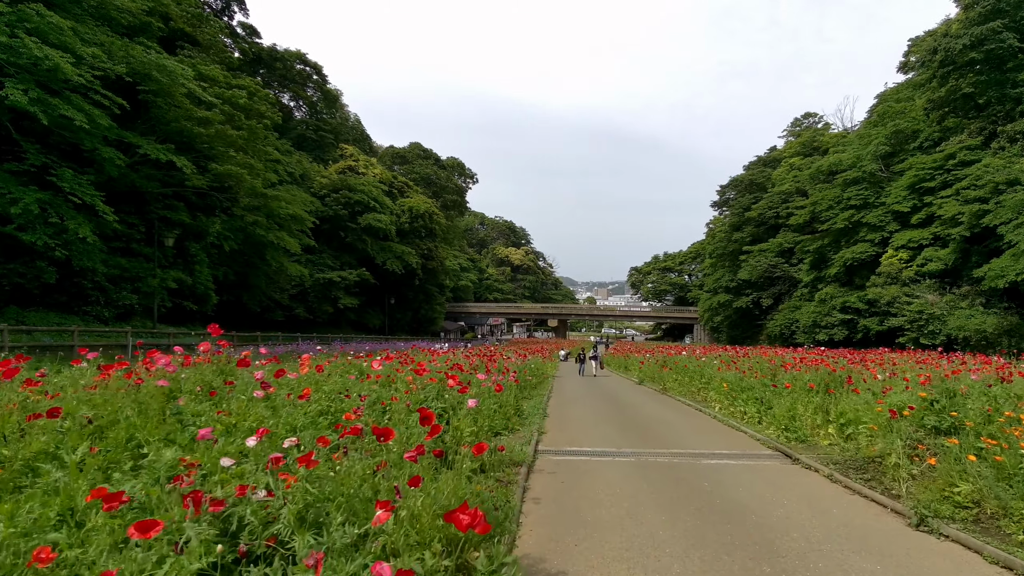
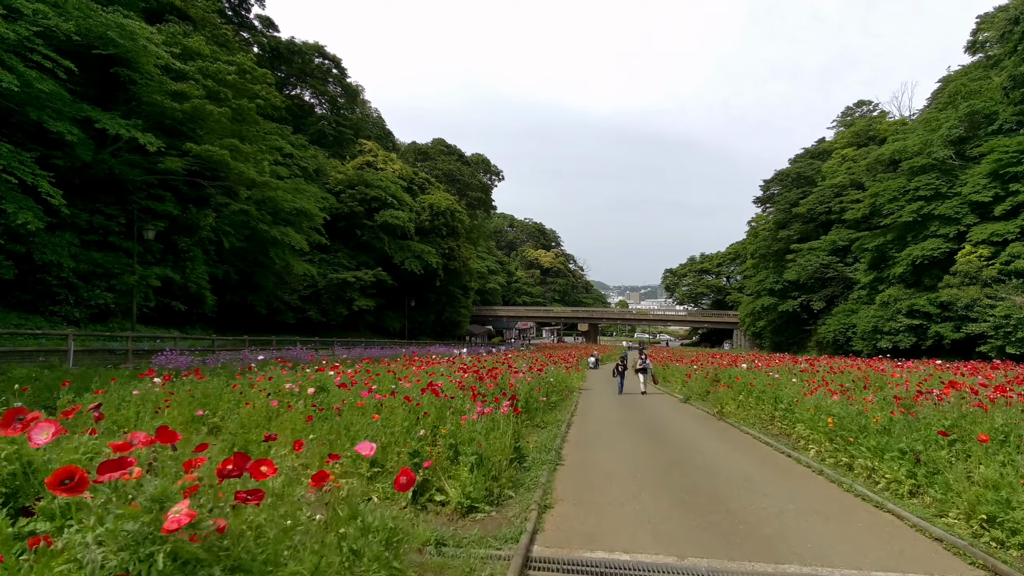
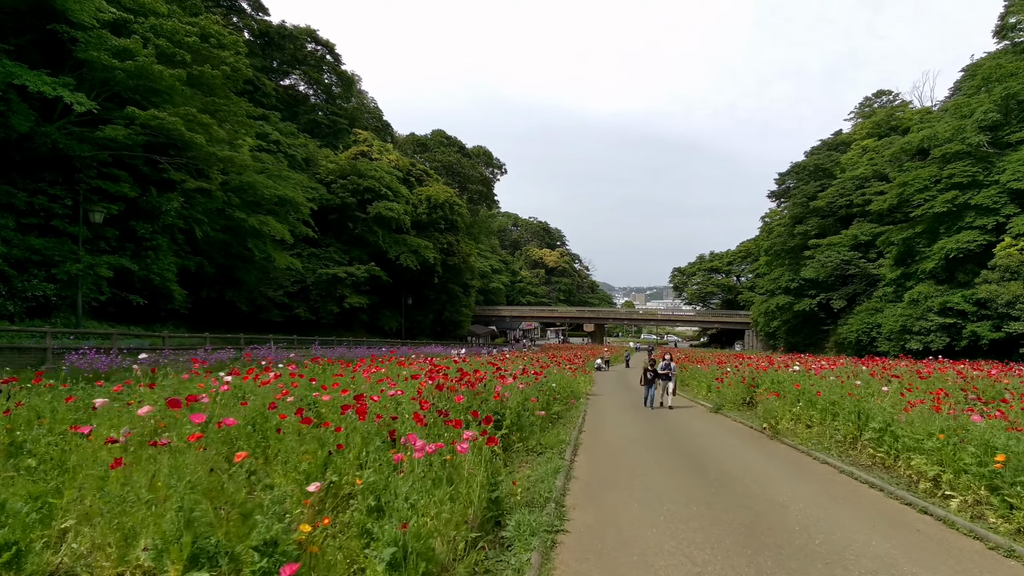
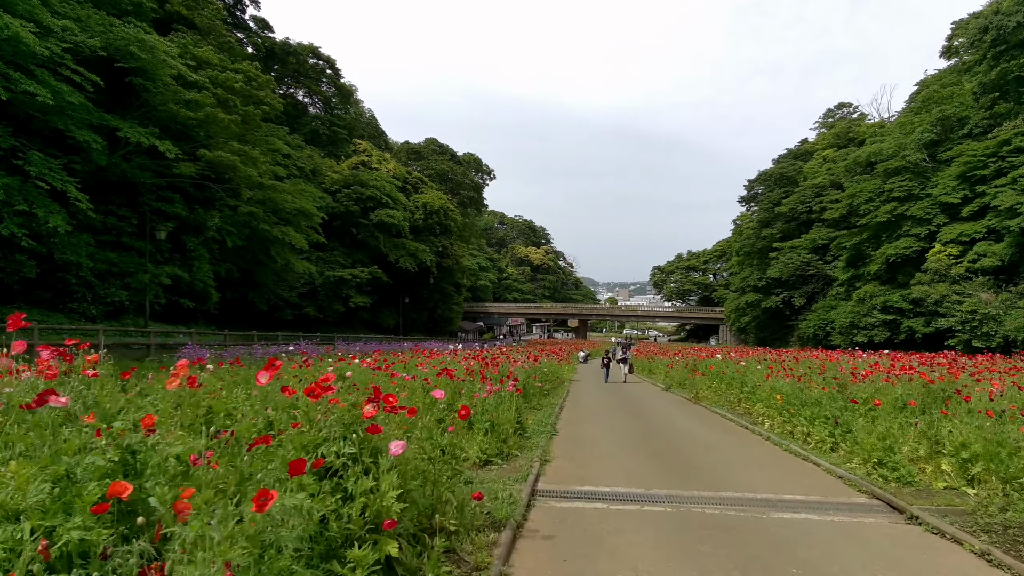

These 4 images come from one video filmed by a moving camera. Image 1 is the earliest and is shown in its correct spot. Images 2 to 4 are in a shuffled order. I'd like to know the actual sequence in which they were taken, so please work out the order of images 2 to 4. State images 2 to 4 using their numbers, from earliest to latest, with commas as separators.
4, 2, 3
